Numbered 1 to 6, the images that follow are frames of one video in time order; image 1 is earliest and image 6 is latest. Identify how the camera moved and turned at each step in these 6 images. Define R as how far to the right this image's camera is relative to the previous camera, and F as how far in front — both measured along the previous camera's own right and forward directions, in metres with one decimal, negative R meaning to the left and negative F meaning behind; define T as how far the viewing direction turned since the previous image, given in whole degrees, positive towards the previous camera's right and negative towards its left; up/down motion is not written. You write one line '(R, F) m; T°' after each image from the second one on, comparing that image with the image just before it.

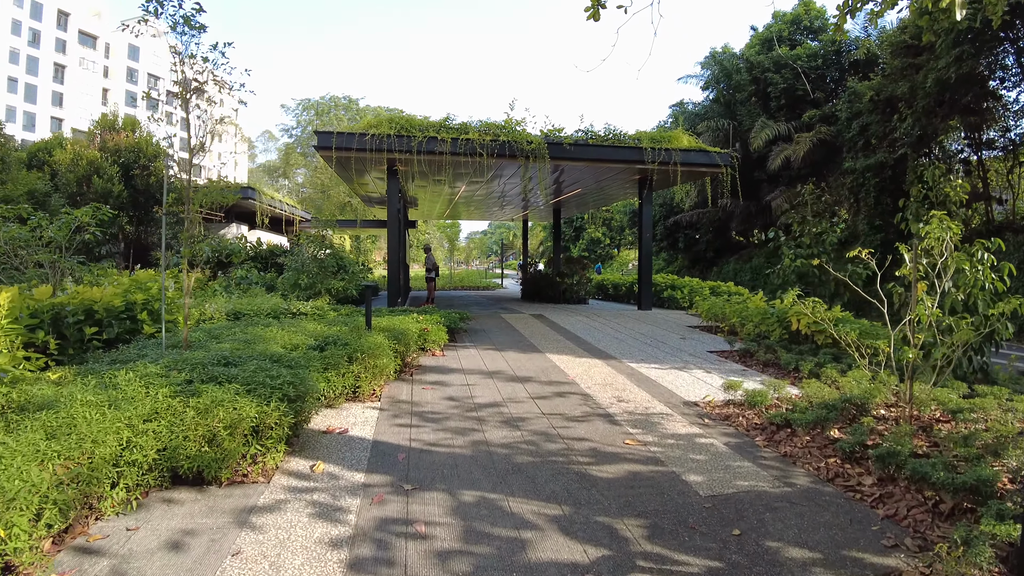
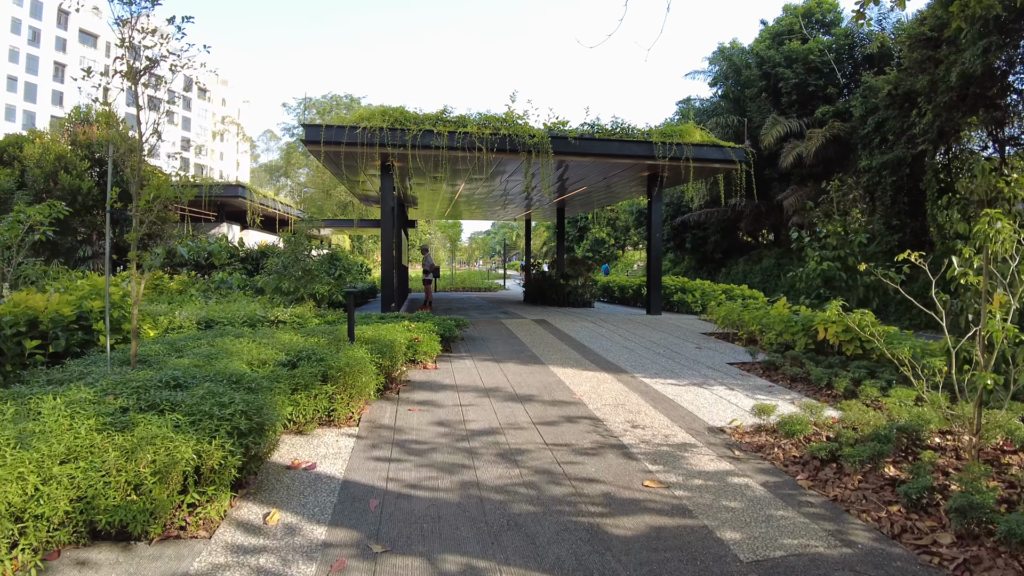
(0.0, +0.6) m; 0°
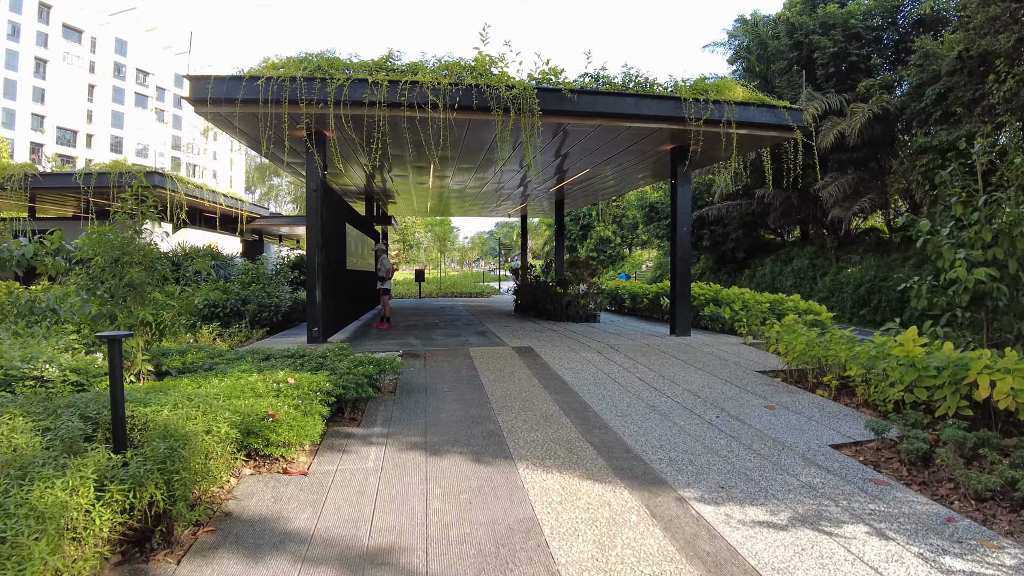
(+0.3, +2.6) m; 0°
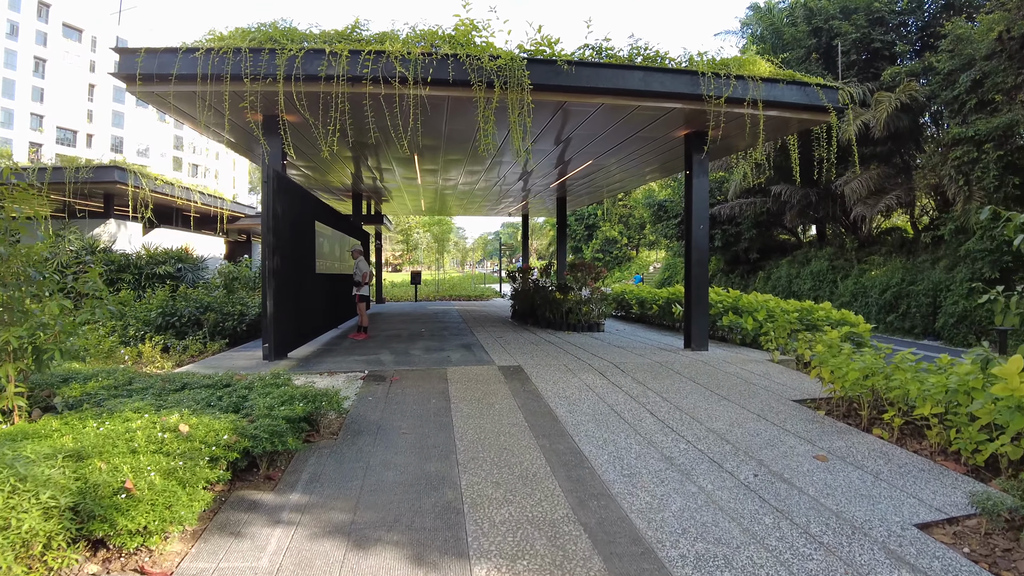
(+0.1, +1.0) m; -1°
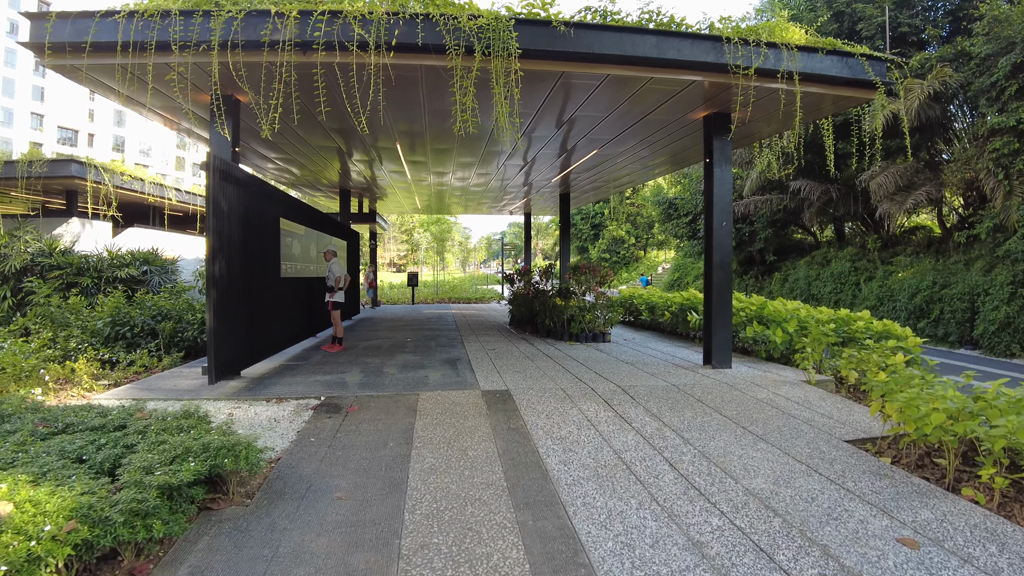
(+0.1, +0.9) m; -1°
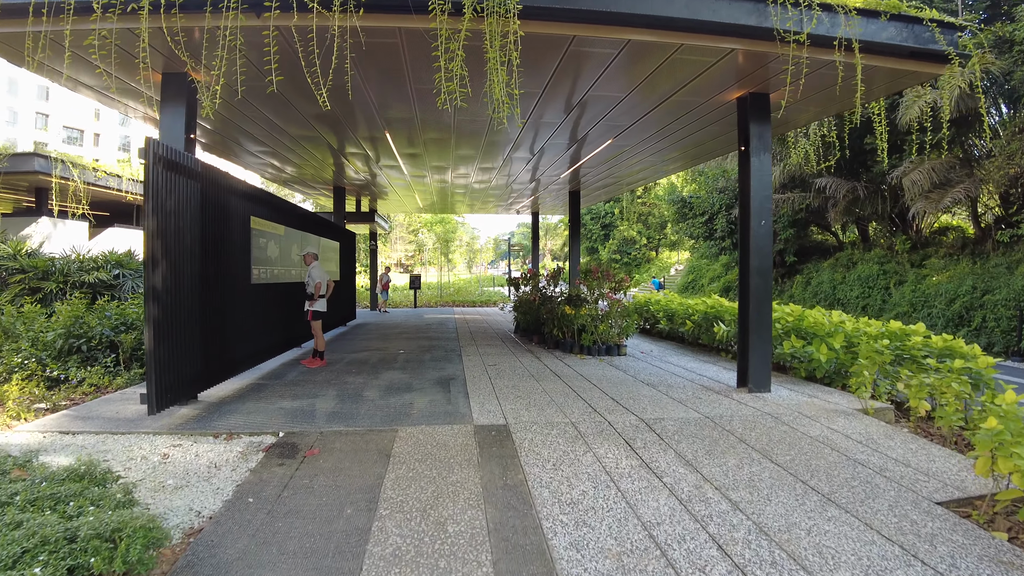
(0.0, +0.8) m; -1°
